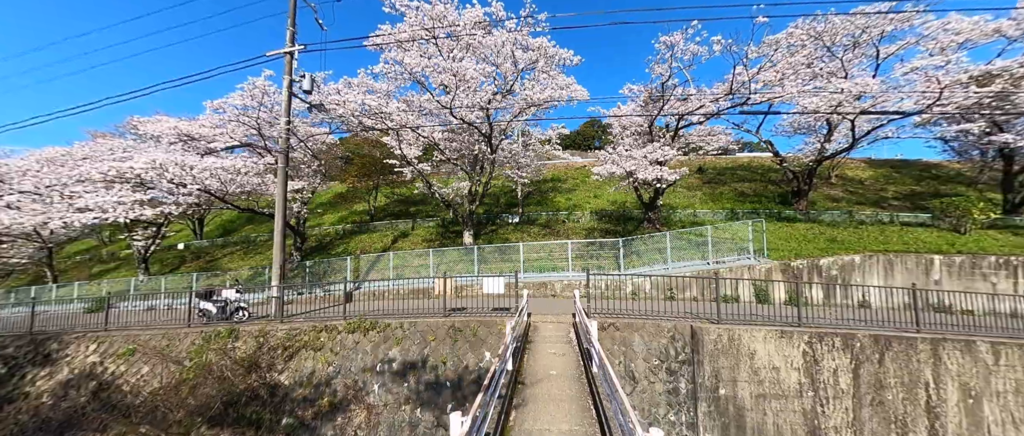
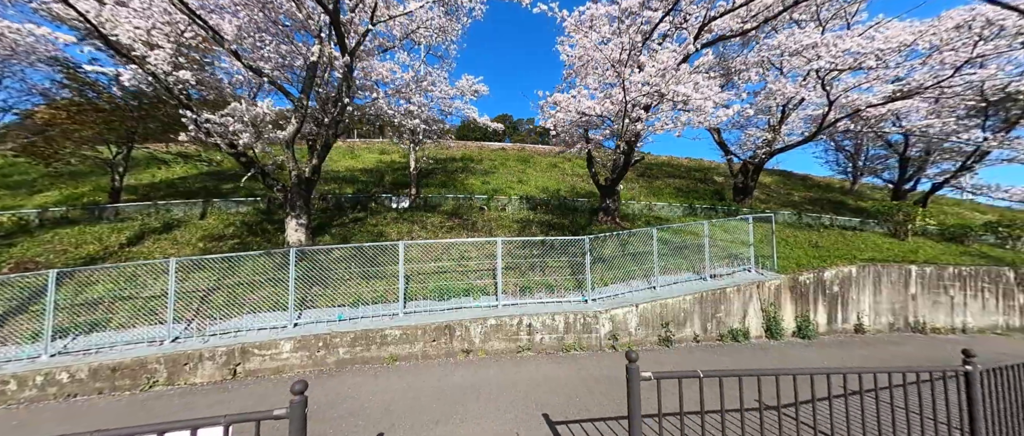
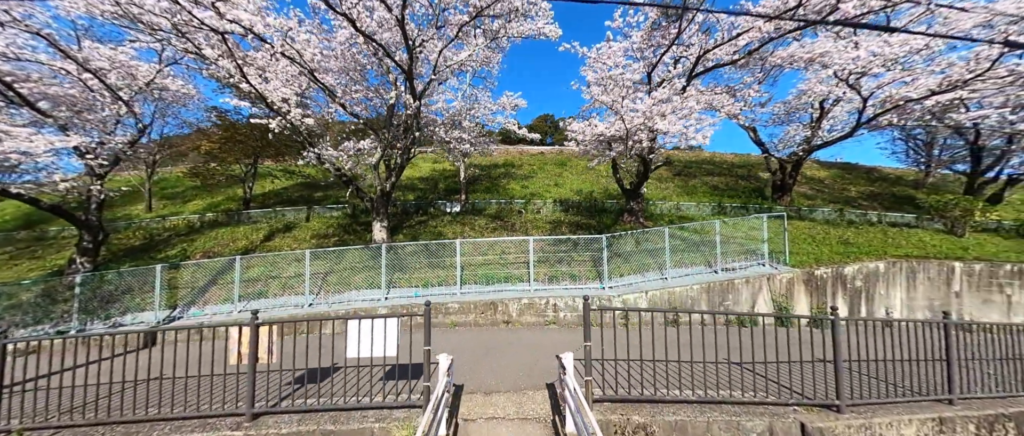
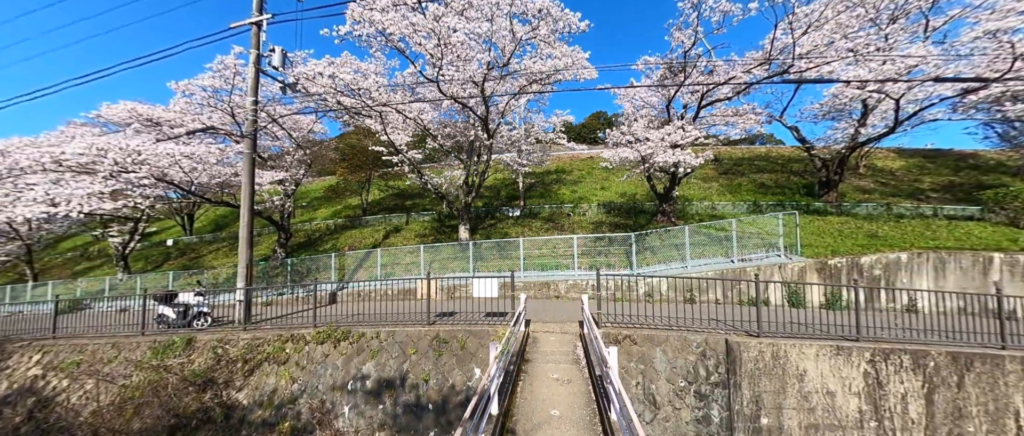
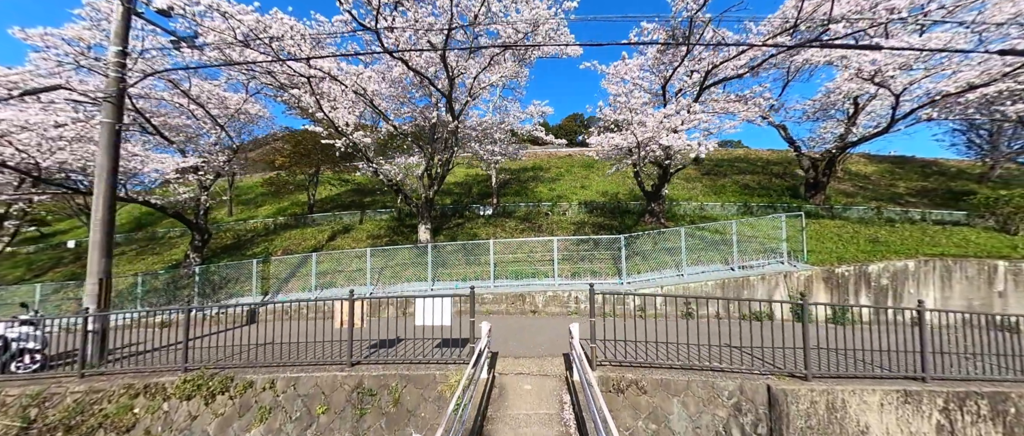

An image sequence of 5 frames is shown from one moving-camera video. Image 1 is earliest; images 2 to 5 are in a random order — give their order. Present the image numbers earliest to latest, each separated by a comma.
4, 5, 3, 2
